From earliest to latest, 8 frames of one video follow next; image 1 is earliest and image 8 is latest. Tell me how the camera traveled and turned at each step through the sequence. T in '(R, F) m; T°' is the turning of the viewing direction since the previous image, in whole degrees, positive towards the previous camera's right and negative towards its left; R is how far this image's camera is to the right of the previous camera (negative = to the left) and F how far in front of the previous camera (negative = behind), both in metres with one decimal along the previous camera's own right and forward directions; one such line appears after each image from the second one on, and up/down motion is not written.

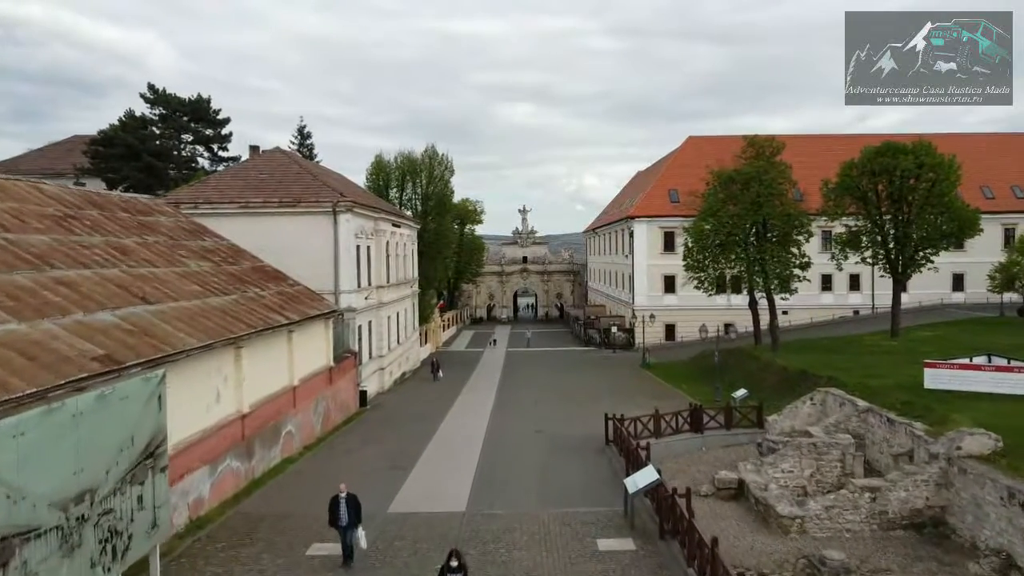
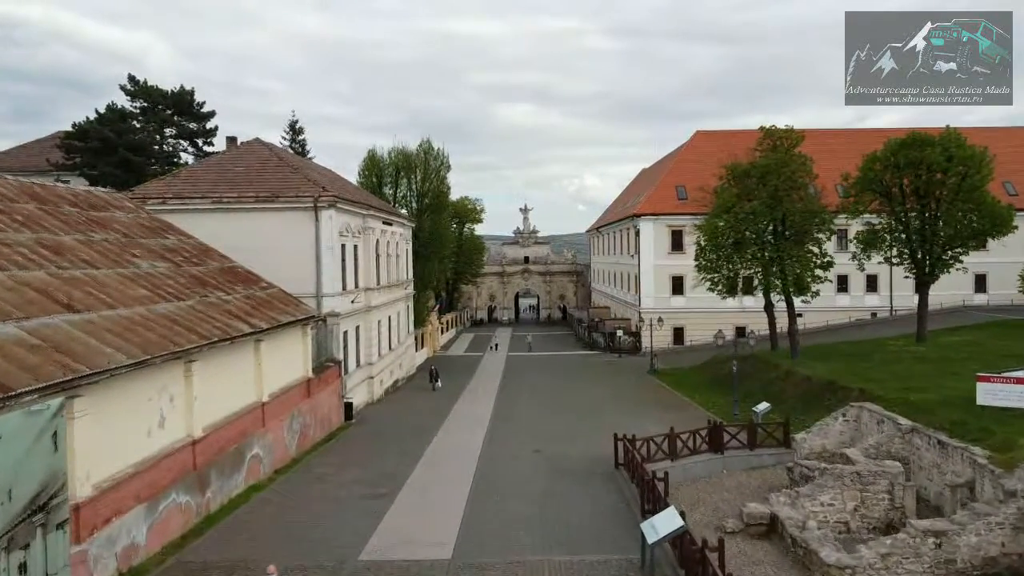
(+0.1, +2.4) m; 0°
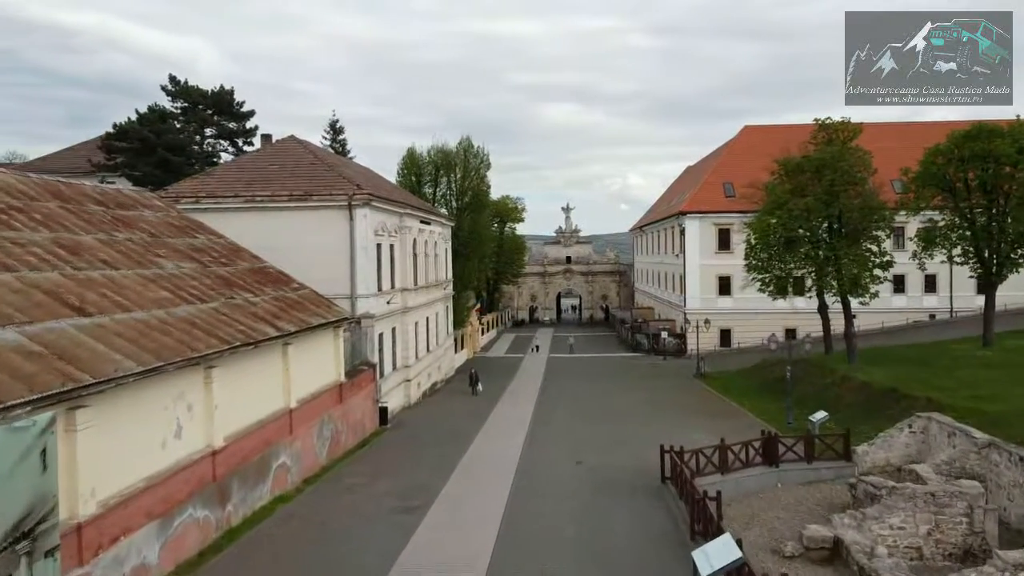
(+0.1, +1.0) m; -3°
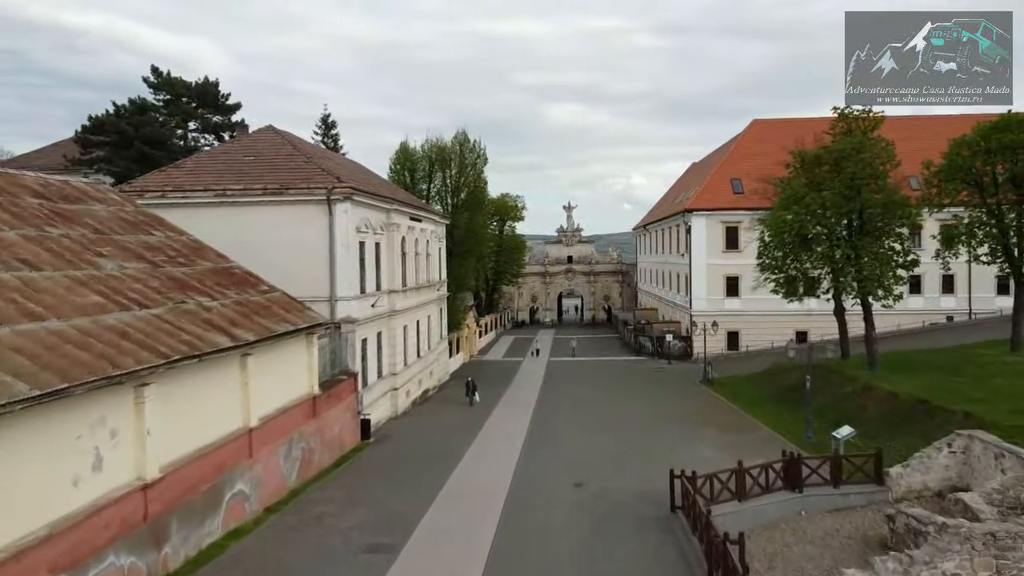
(+0.2, +2.1) m; 0°
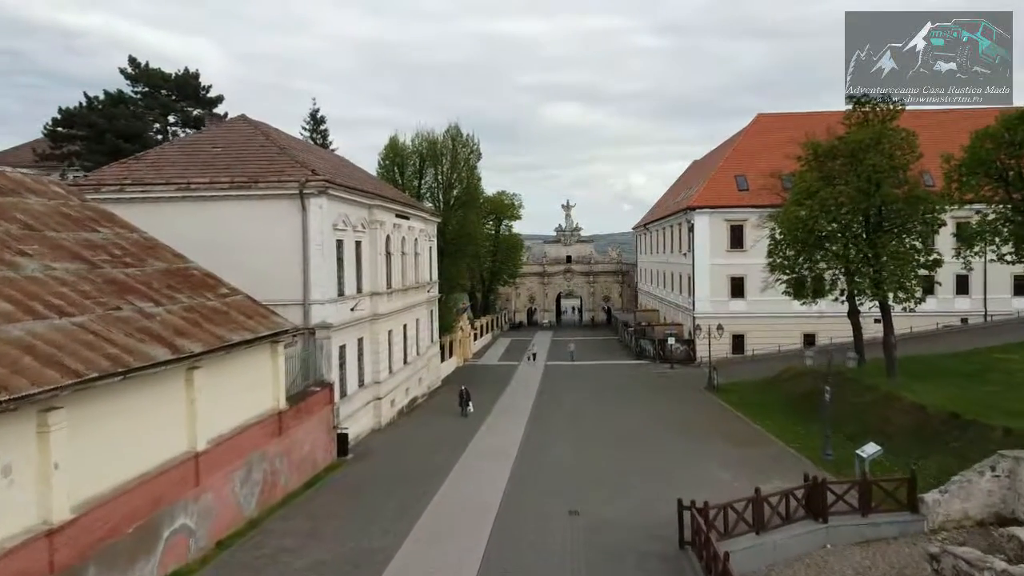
(+0.2, +1.9) m; 0°
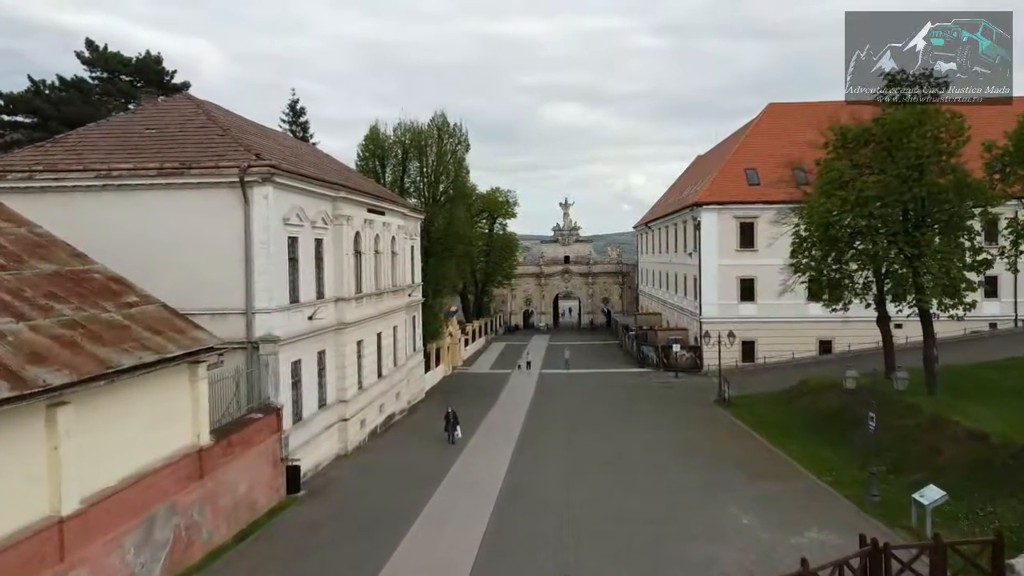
(+0.4, +3.3) m; 0°
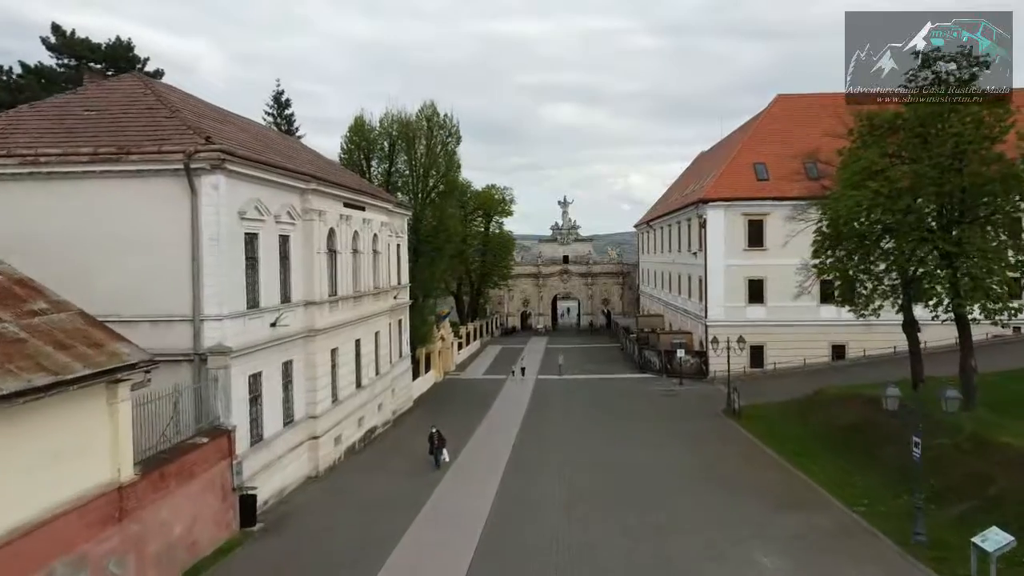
(+0.2, +2.3) m; 0°
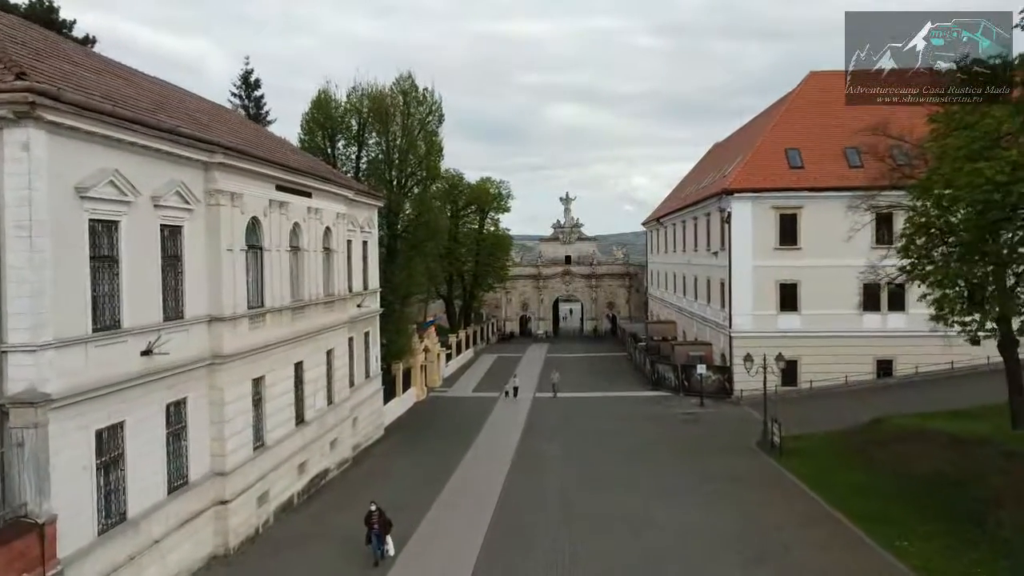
(+0.4, +5.4) m; 0°
